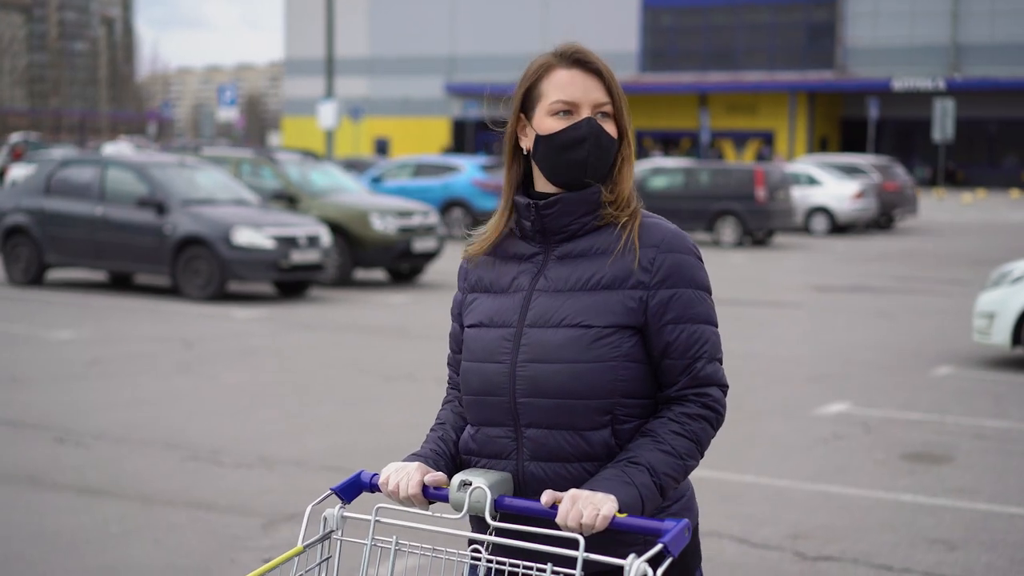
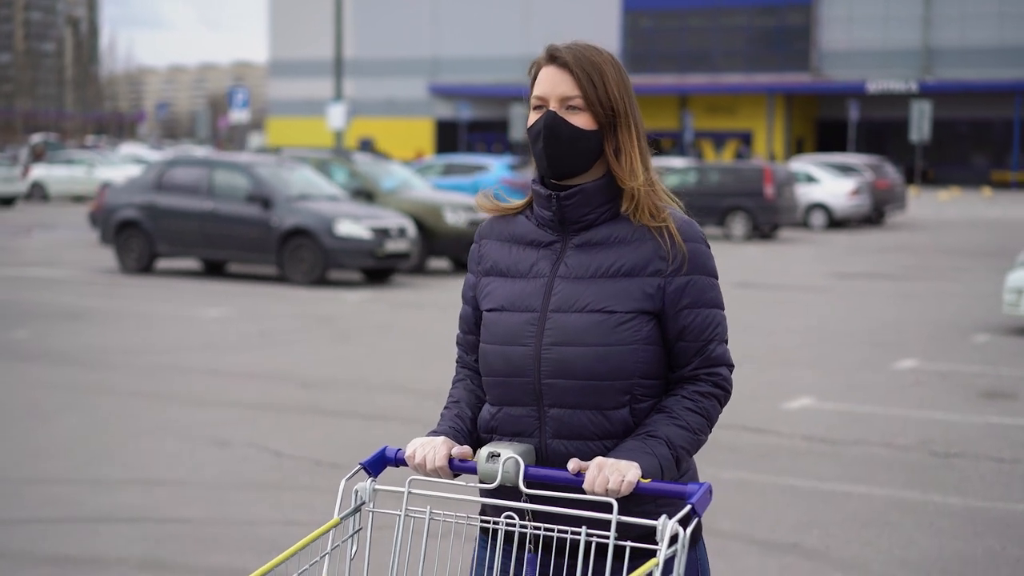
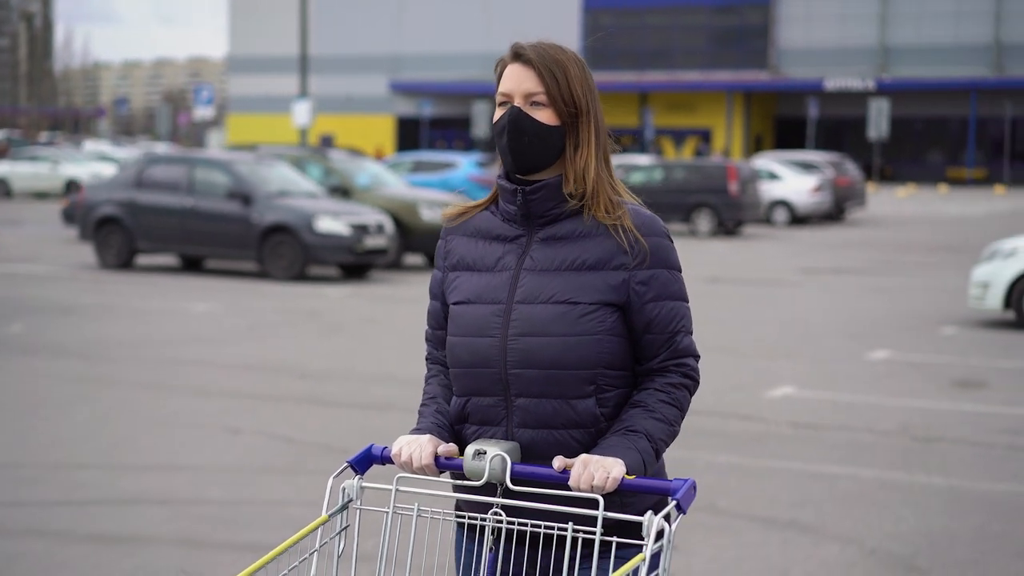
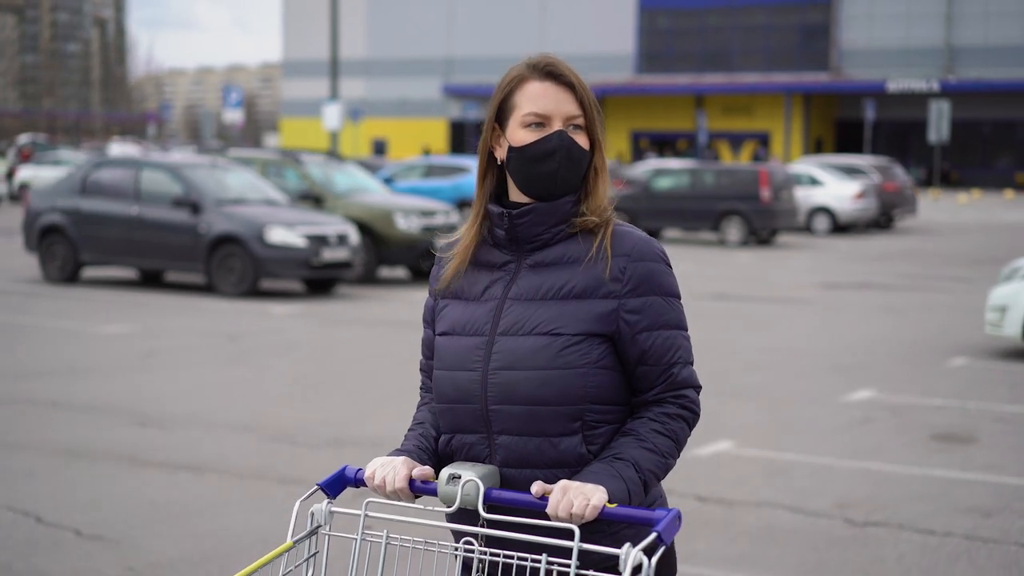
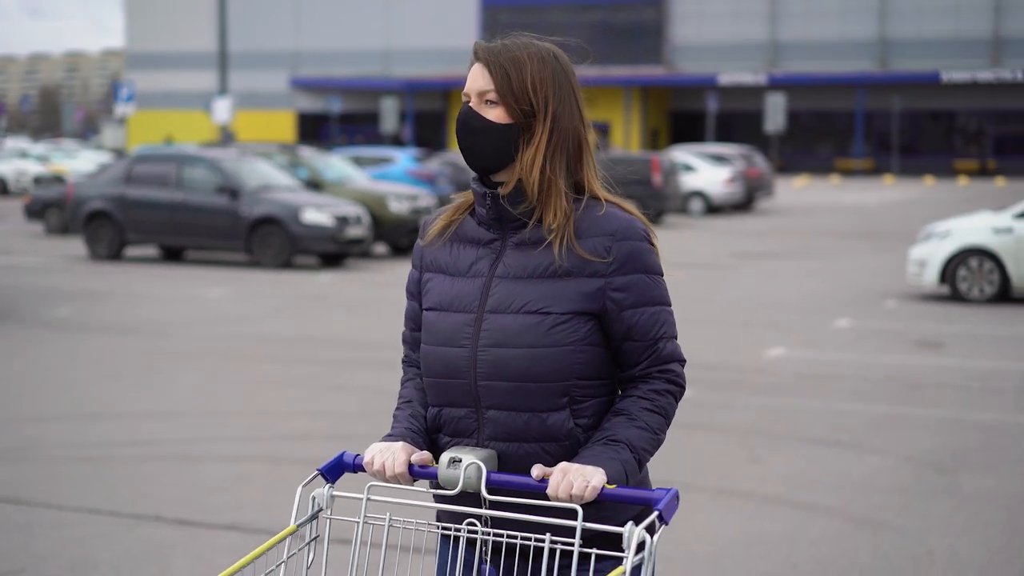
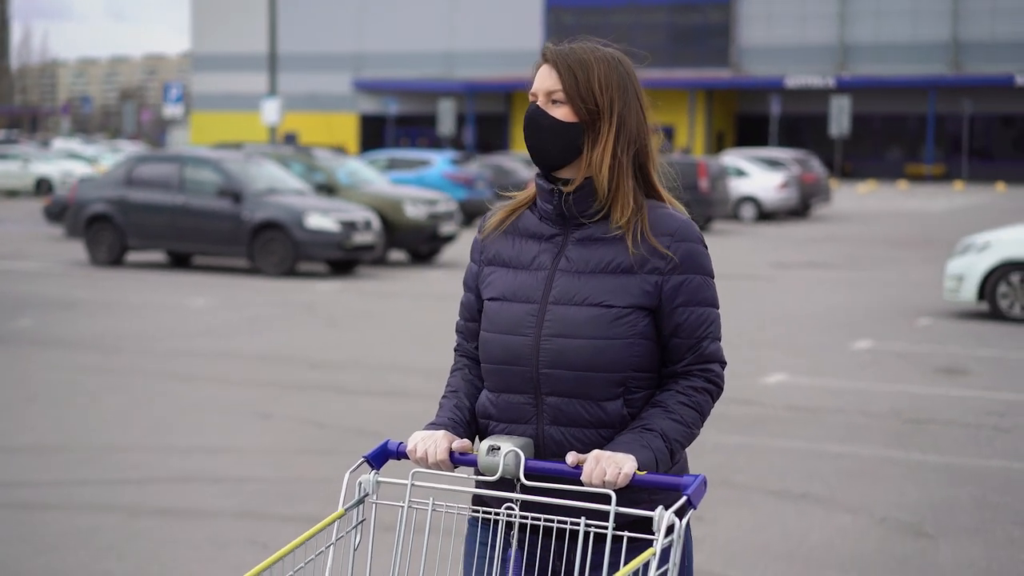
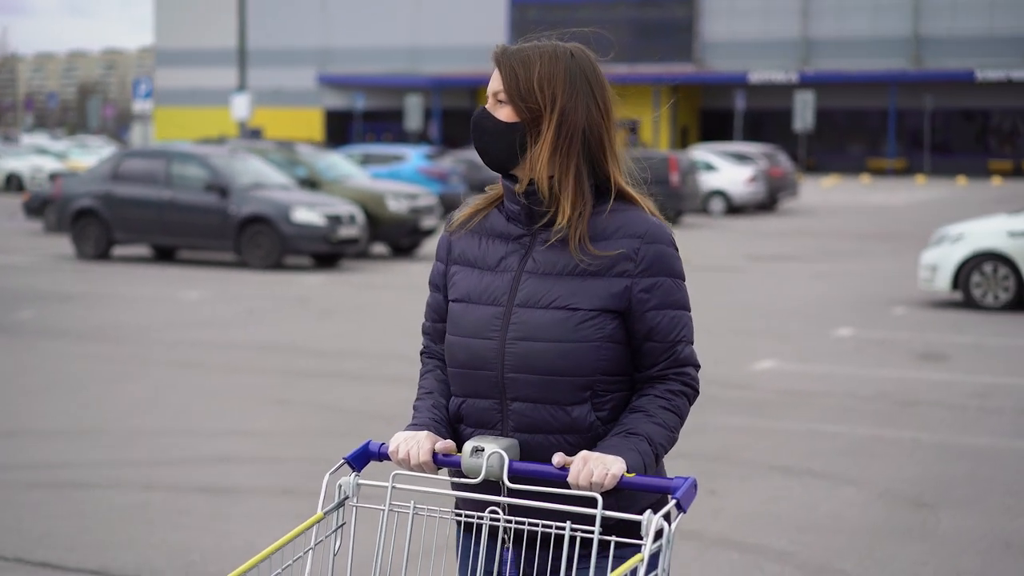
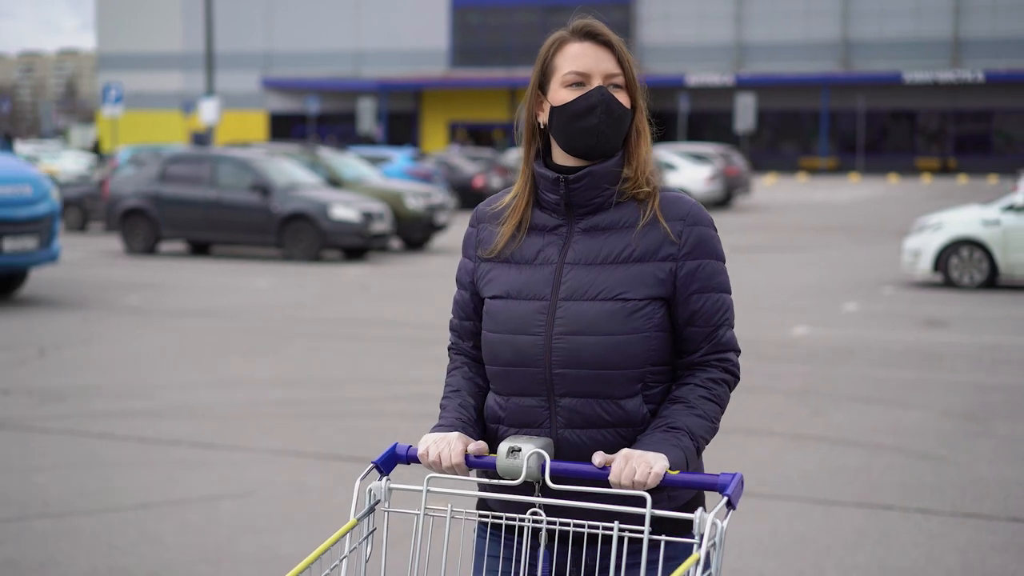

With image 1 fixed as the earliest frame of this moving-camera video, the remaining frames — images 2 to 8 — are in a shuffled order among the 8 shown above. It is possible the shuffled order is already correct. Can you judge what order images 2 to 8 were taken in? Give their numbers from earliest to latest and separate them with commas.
4, 2, 3, 6, 7, 5, 8
